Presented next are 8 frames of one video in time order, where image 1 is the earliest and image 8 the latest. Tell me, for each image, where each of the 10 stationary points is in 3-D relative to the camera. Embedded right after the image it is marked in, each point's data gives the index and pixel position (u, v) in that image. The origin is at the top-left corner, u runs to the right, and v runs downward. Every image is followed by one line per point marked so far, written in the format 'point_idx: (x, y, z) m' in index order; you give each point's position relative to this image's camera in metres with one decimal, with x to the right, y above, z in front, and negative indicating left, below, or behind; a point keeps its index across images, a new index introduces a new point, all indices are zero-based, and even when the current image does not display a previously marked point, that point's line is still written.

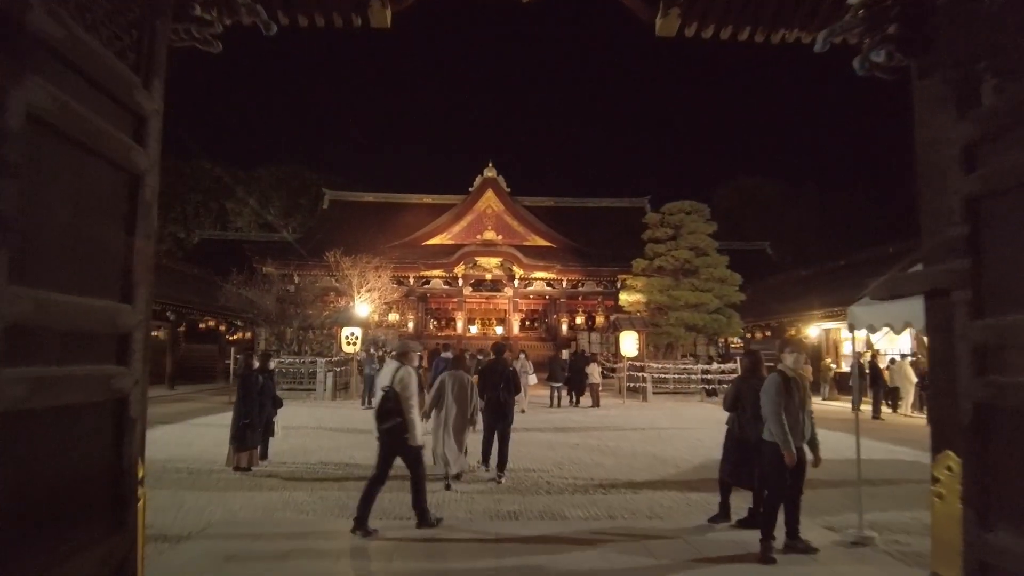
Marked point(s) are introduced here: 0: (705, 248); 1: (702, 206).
0: (+5.6, +1.1, +19.3) m
1: (+5.6, +2.4, +19.6) m
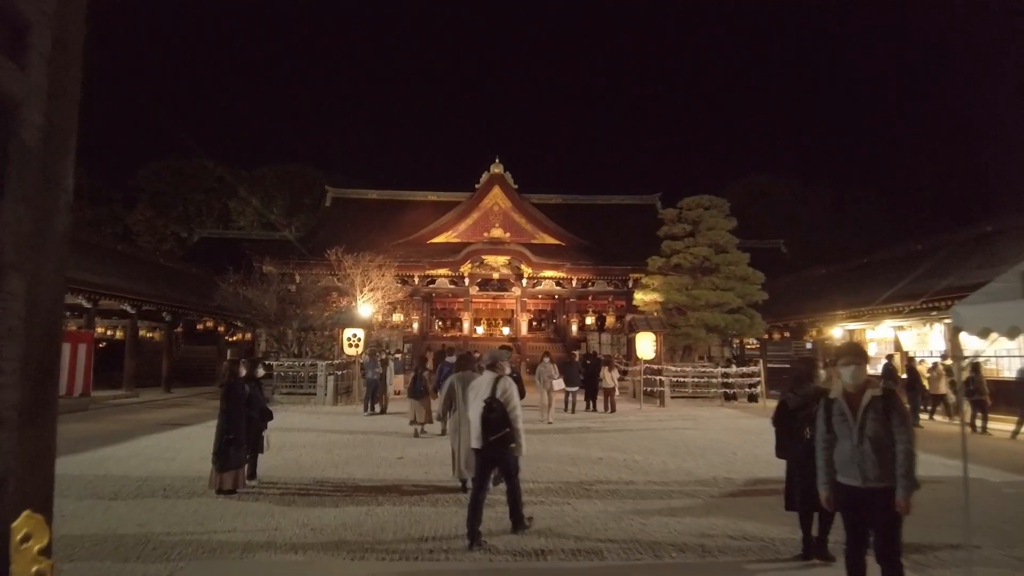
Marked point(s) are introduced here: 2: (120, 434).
0: (+5.8, +1.2, +18.3) m
1: (+5.9, +2.5, +18.7) m
2: (-8.0, -3.0, +13.5) m
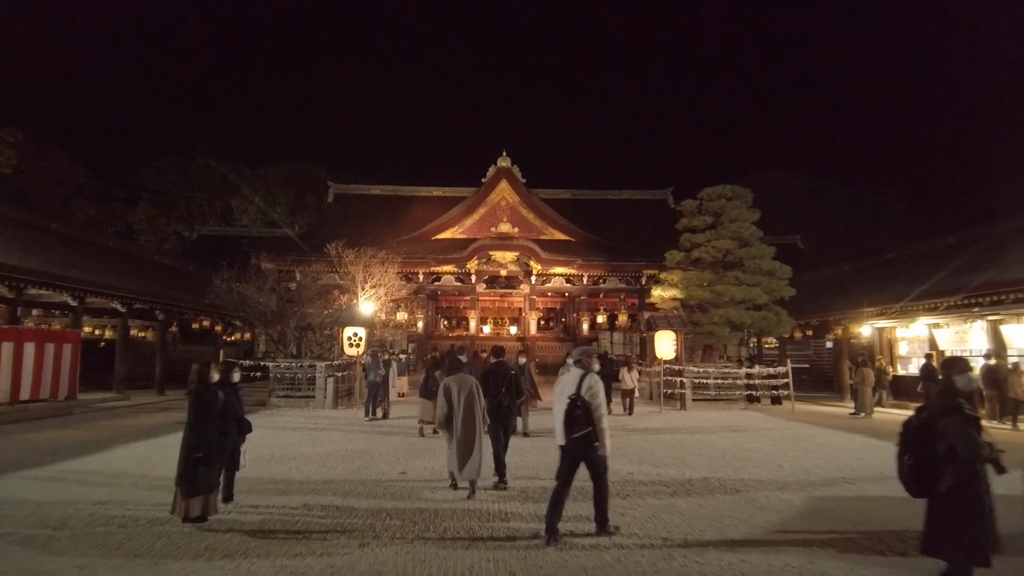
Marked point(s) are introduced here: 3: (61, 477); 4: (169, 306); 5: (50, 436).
0: (+6.1, +1.3, +17.2) m
1: (+6.1, +2.6, +17.6) m
2: (-7.7, -2.9, +12.5) m
3: (-6.2, -2.6, +9.2) m
4: (-10.1, -0.5, +19.4) m
5: (-9.0, -2.9, +13.0) m
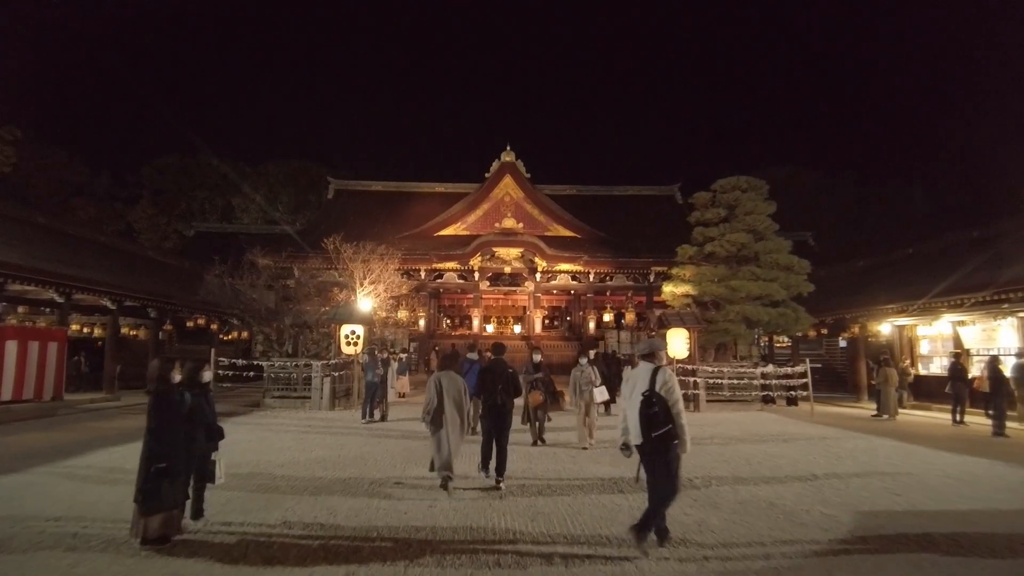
0: (+6.2, +1.4, +16.5) m
1: (+6.3, +2.7, +16.8) m
2: (-7.6, -2.8, +11.8) m
3: (-6.1, -2.5, +8.4) m
4: (-9.9, -0.4, +18.7) m
5: (-8.9, -2.8, +12.3) m
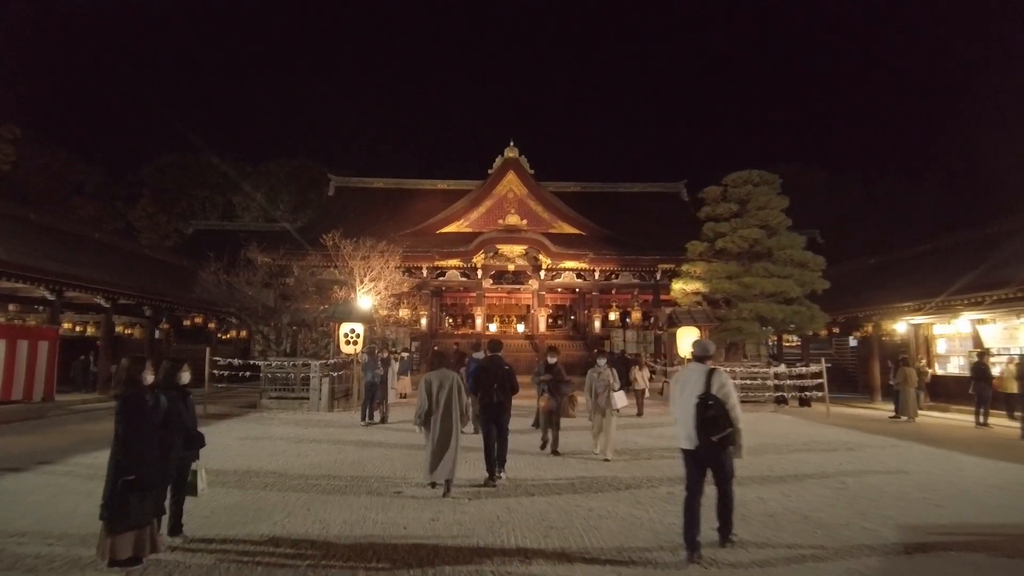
0: (+6.3, +1.5, +15.9) m
1: (+6.4, +2.7, +16.3) m
2: (-7.5, -2.7, +11.3) m
3: (-6.1, -2.4, +8.0) m
4: (-9.8, -0.3, +18.2) m
5: (-8.8, -2.7, +11.8) m
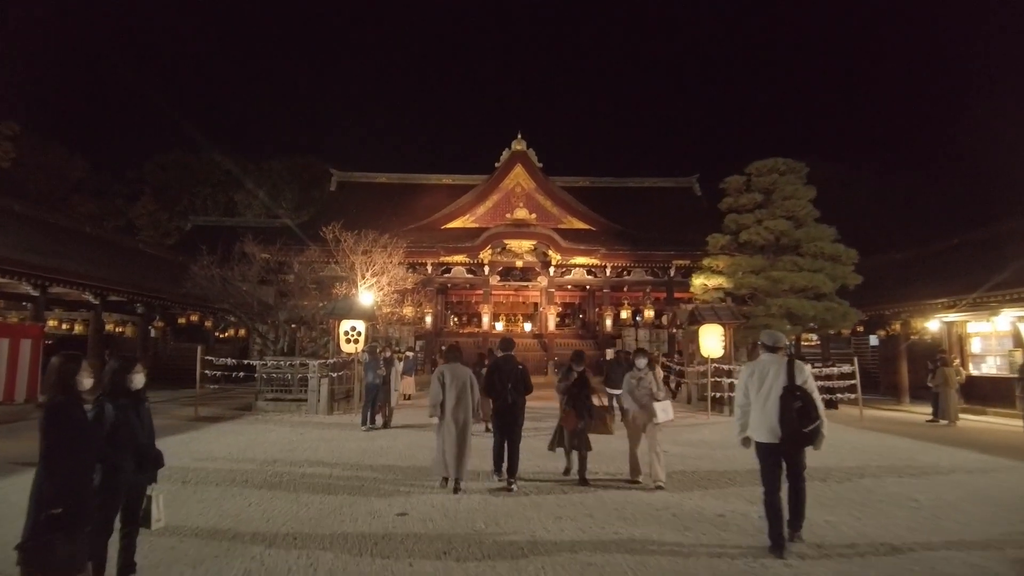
0: (+6.6, +1.6, +15.0) m
1: (+6.6, +2.9, +15.3) m
2: (-7.3, -2.6, +10.4) m
3: (-5.9, -2.3, +7.1) m
4: (-9.5, -0.2, +17.4) m
5: (-8.6, -2.6, +10.9) m
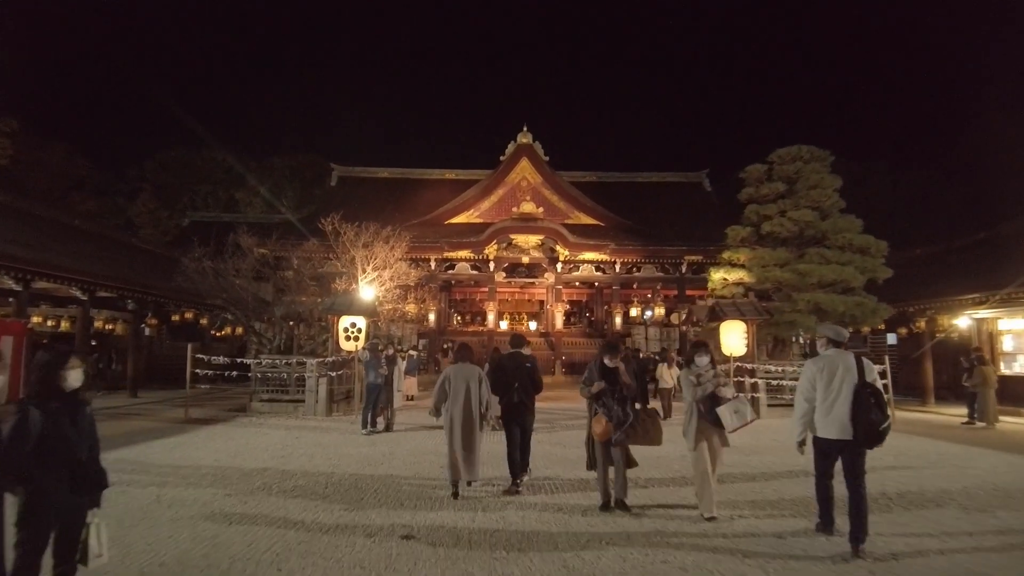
0: (+6.8, +1.7, +14.1) m
1: (+6.8, +3.0, +14.5) m
2: (-7.1, -2.5, +9.6) m
3: (-5.7, -2.2, +6.3) m
4: (-9.3, -0.1, +16.6) m
5: (-8.4, -2.5, +10.2) m
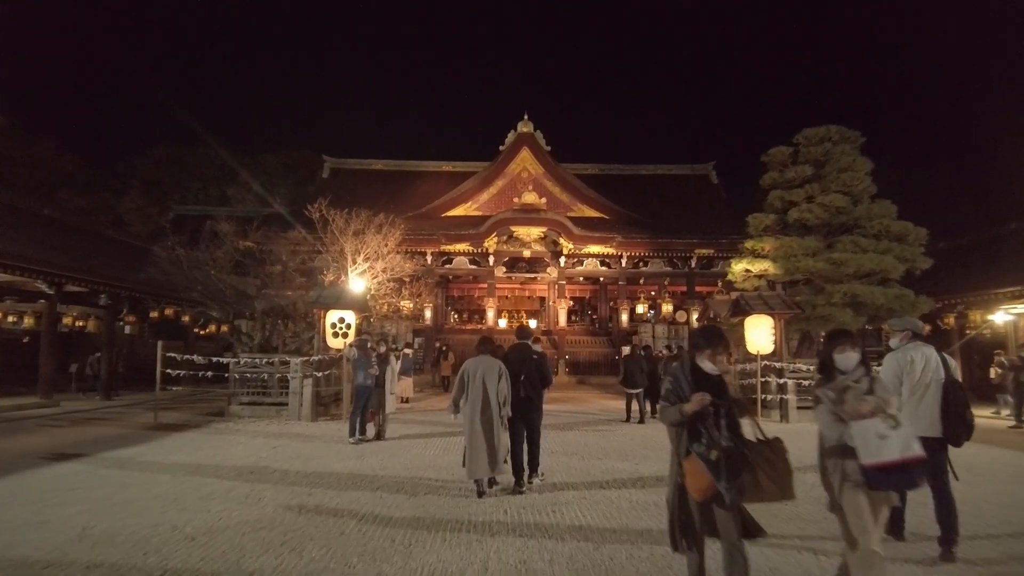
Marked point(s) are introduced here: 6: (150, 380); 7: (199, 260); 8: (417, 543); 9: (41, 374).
0: (+6.9, +1.8, +13.0) m
1: (+6.9, +3.1, +13.4) m
2: (-7.0, -2.3, +8.4) m
3: (-5.6, -2.1, +5.0) m
4: (-9.3, 0.0, +15.3) m
5: (-8.3, -2.4, +8.9) m
6: (-10.7, -2.7, +19.5) m
7: (-7.0, +0.5, +15.1) m
8: (-0.7, -2.0, +5.5) m
9: (-10.3, -1.9, +14.5) m
